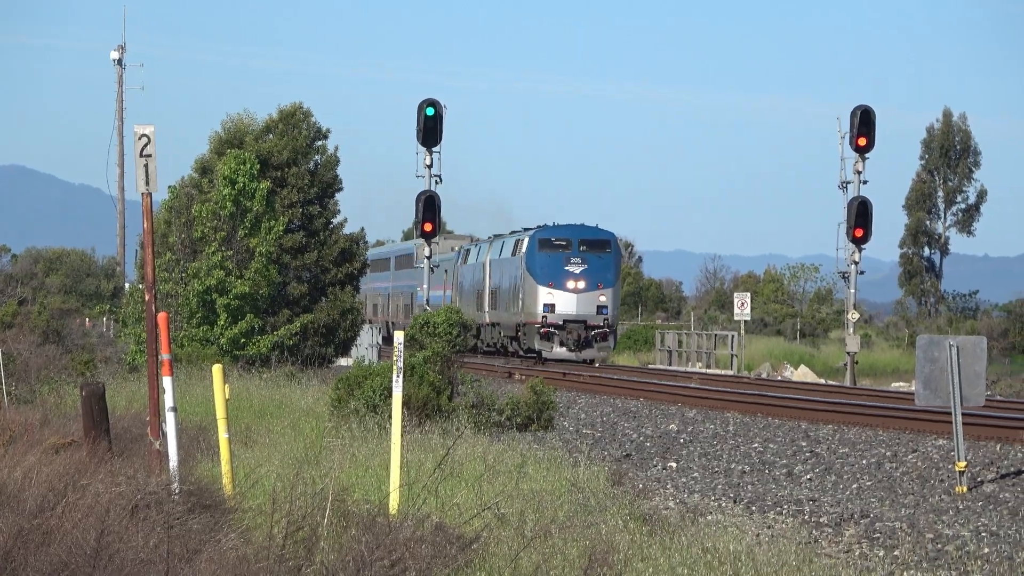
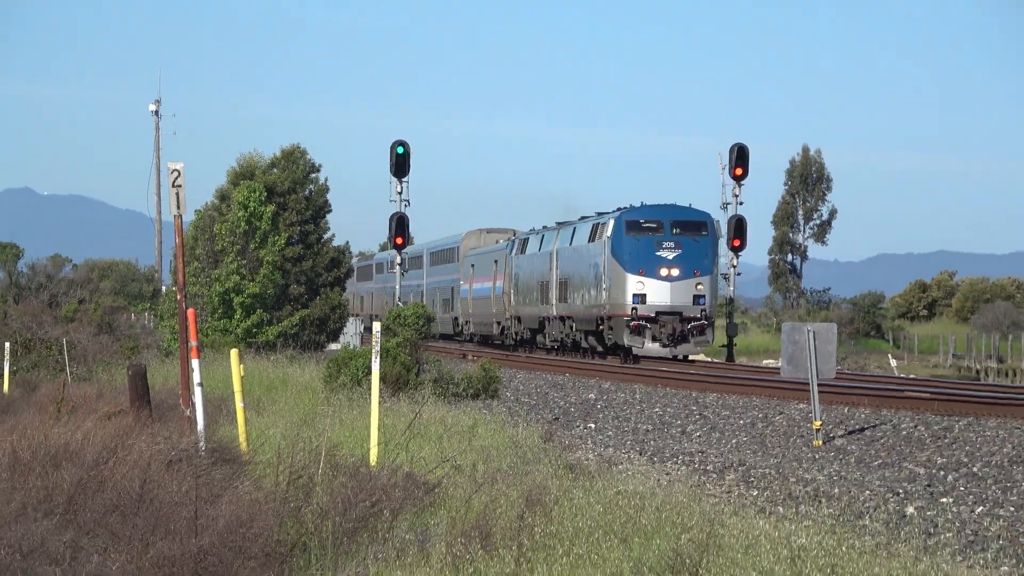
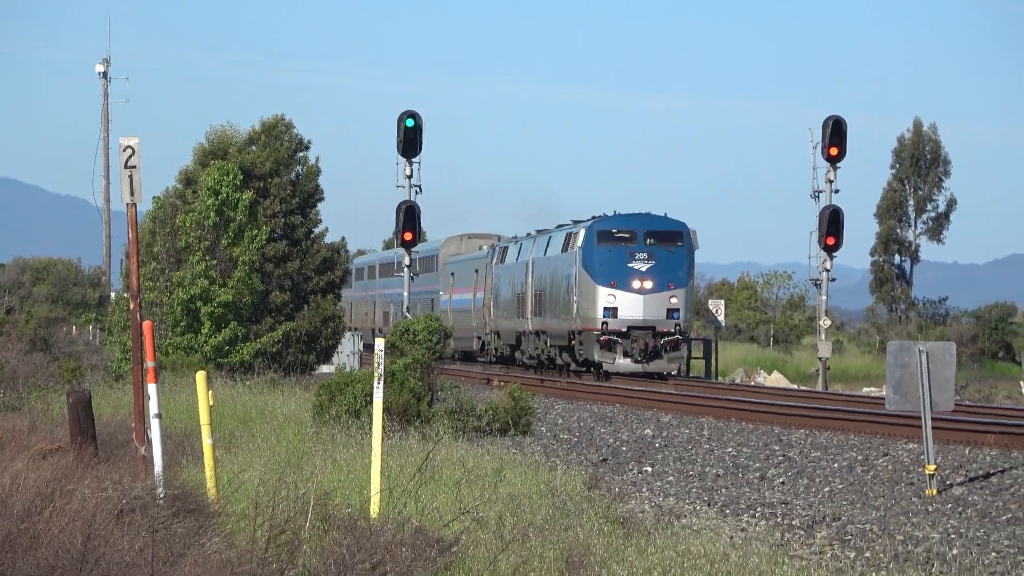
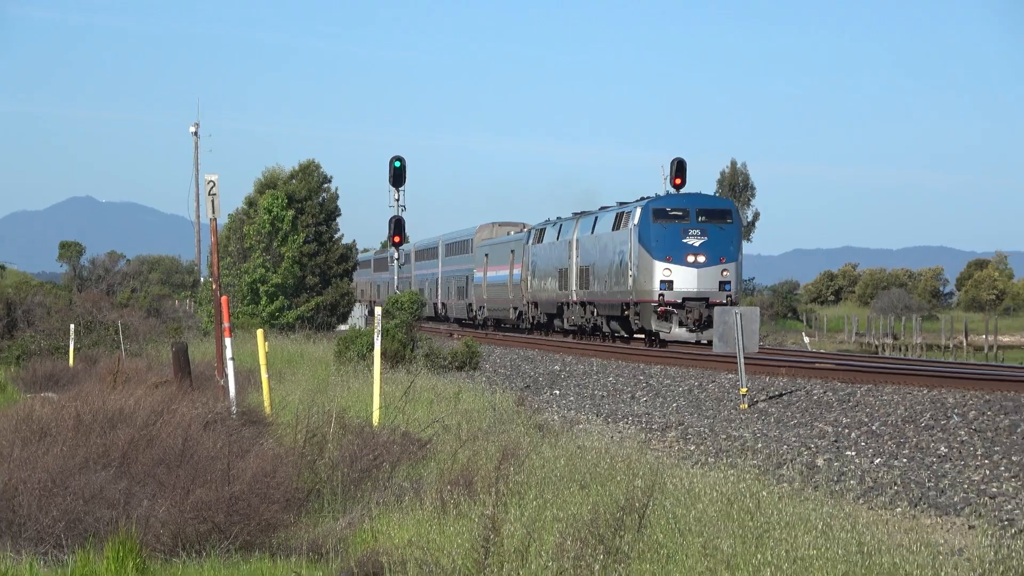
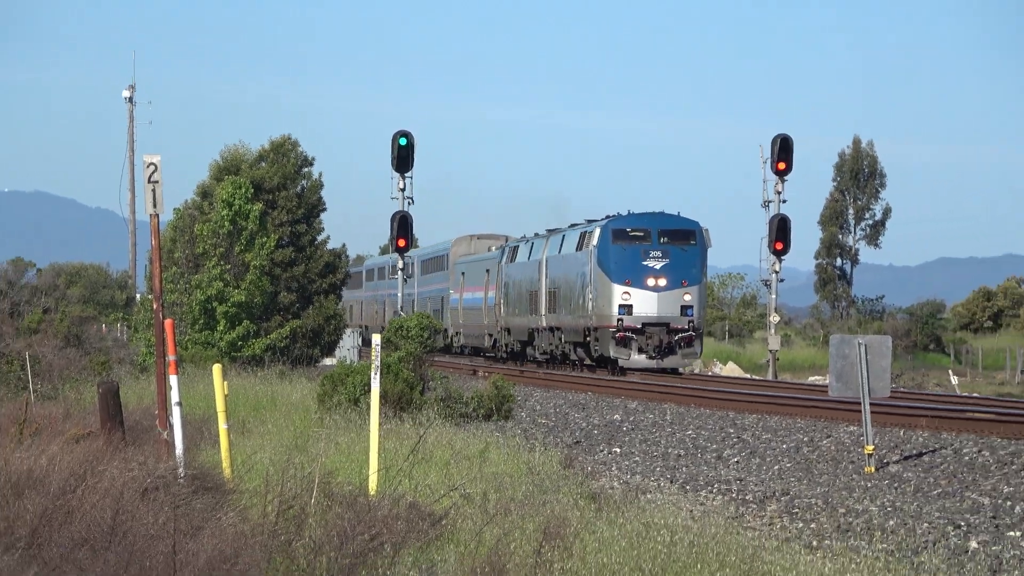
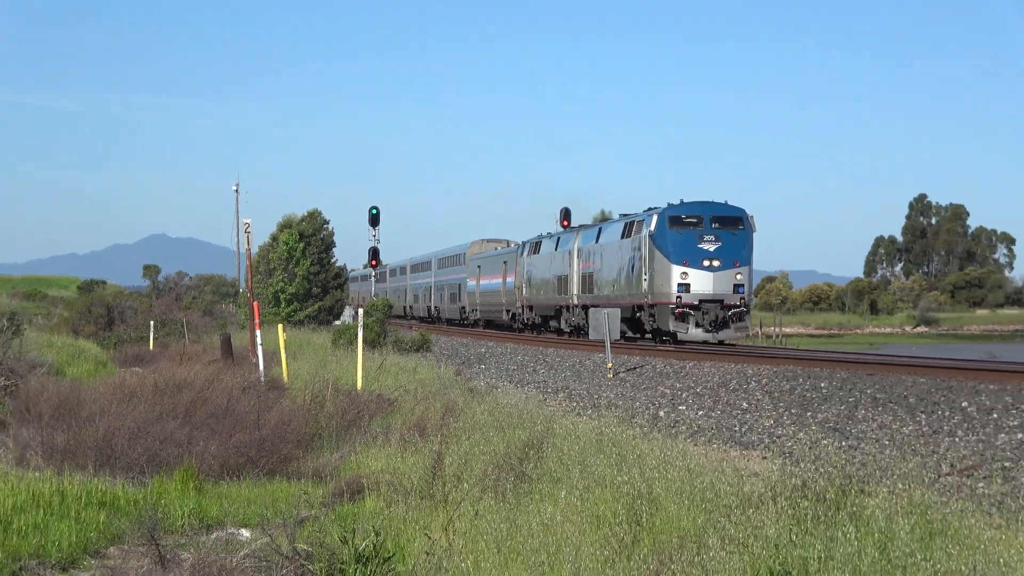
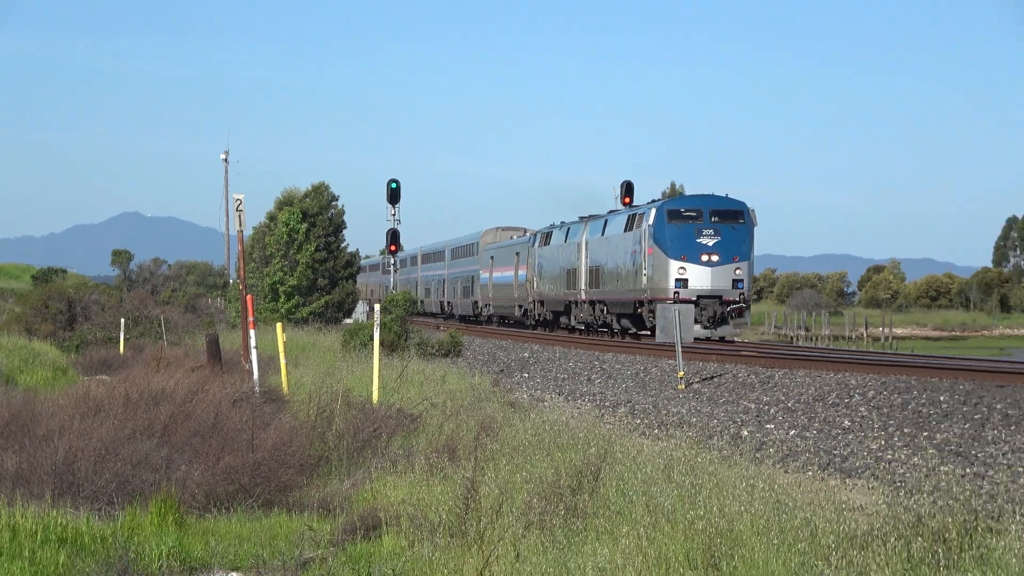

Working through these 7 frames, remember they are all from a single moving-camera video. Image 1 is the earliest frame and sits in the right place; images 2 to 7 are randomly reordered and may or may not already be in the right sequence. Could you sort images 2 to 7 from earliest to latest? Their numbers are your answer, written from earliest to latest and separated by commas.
3, 5, 2, 4, 7, 6
